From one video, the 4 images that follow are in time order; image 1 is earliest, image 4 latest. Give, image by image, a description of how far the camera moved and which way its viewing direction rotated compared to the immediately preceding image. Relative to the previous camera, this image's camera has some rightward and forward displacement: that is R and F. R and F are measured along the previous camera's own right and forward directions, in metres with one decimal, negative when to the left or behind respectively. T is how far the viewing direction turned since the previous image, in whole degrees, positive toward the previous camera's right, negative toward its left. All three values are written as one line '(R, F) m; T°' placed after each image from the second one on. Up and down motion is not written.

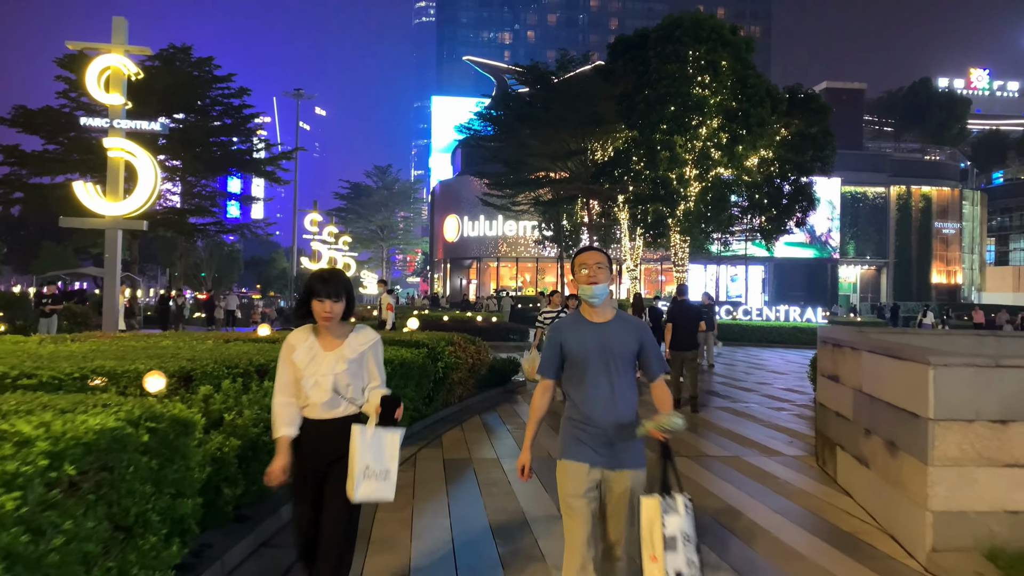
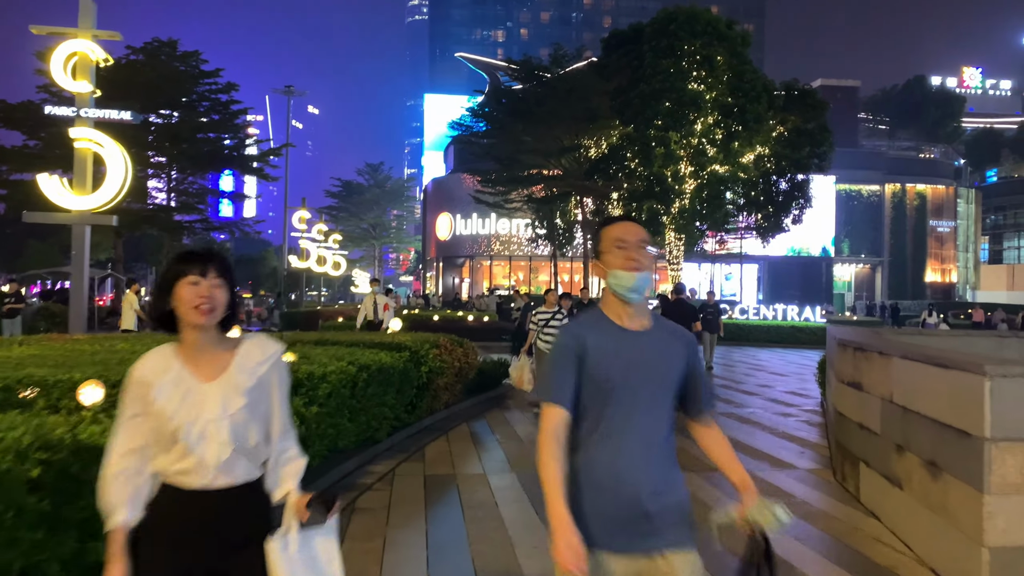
(0.0, +0.7) m; 0°
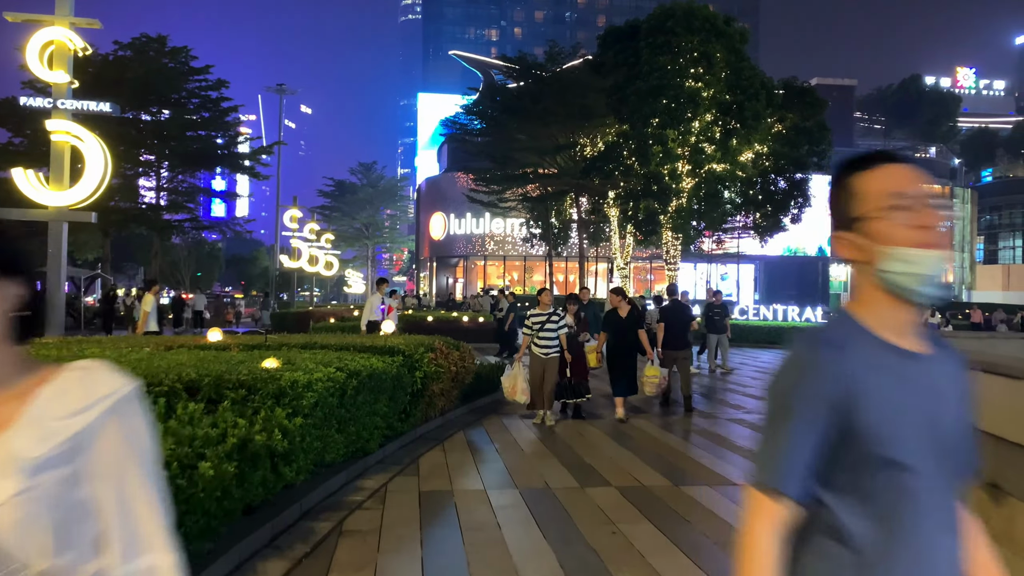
(-0.1, +0.6) m; 0°
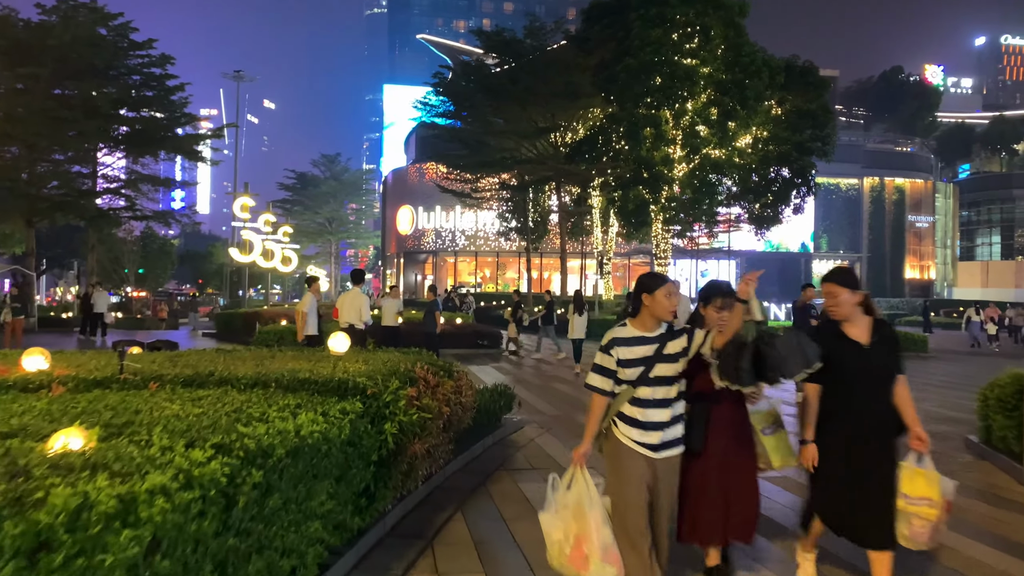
(-0.4, +3.5) m; +2°
